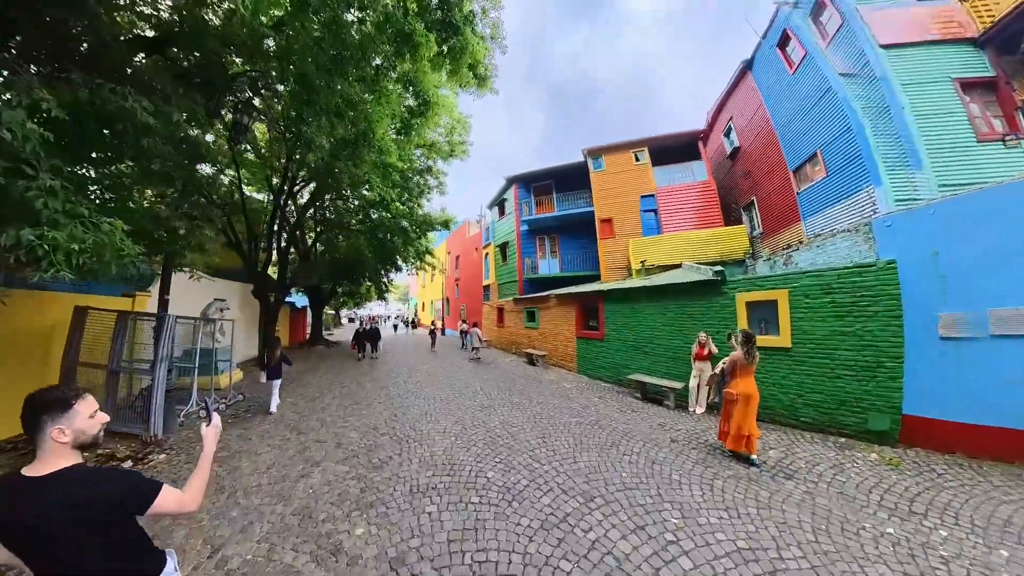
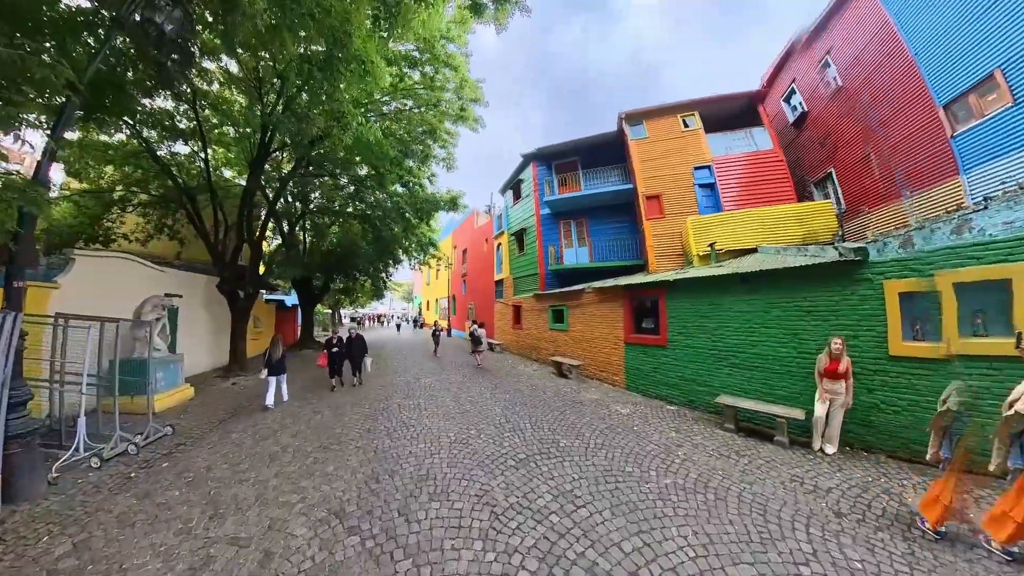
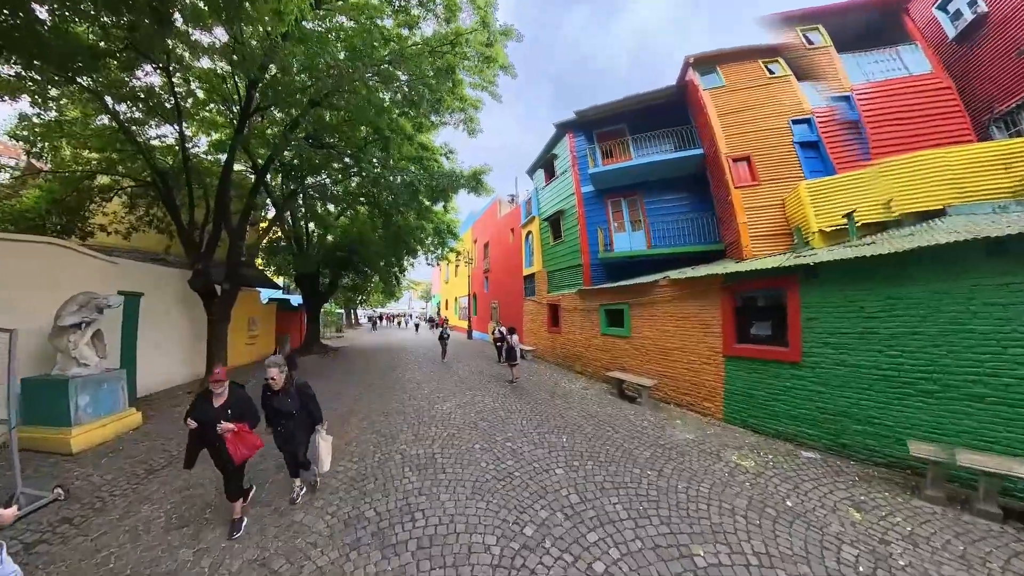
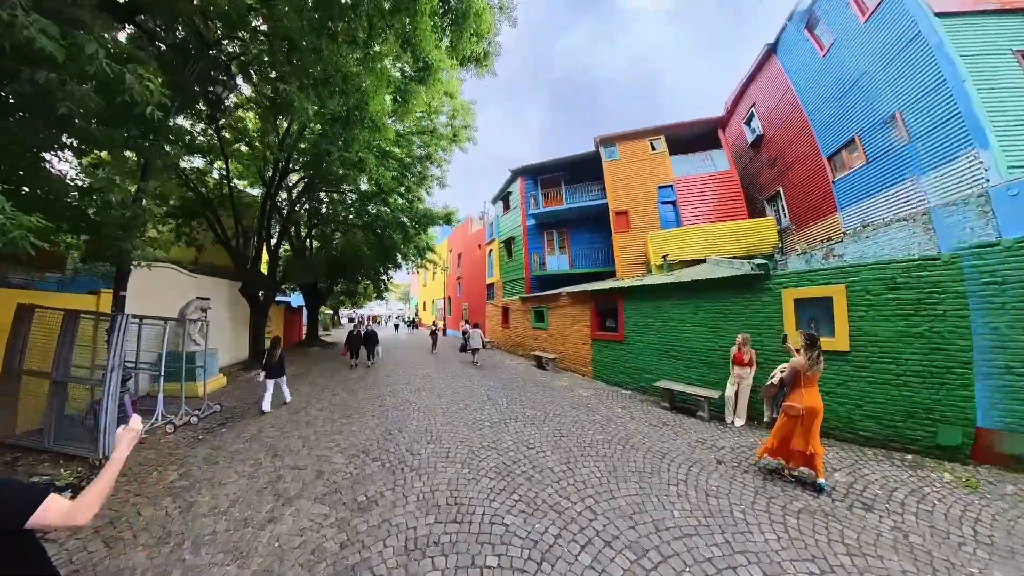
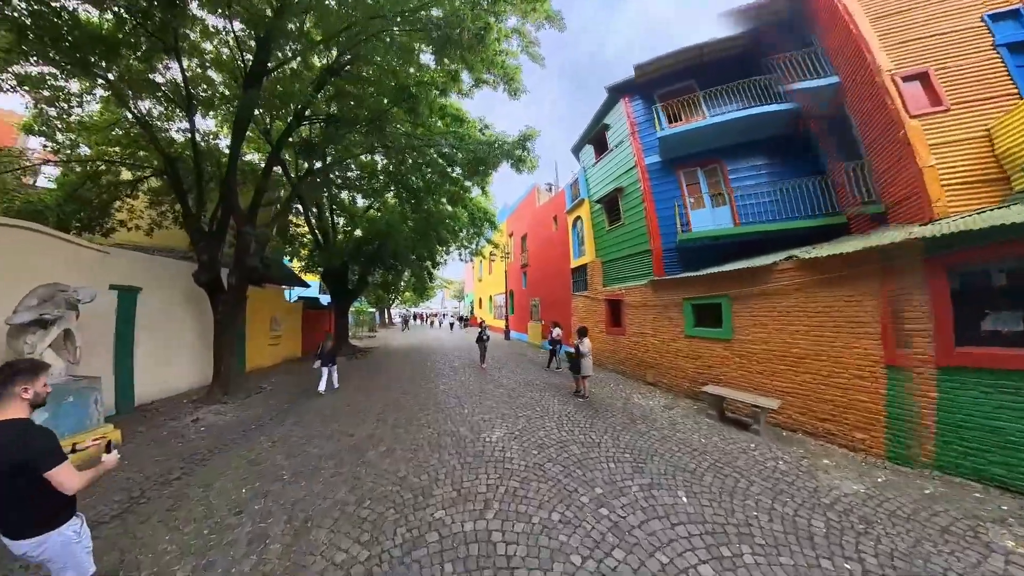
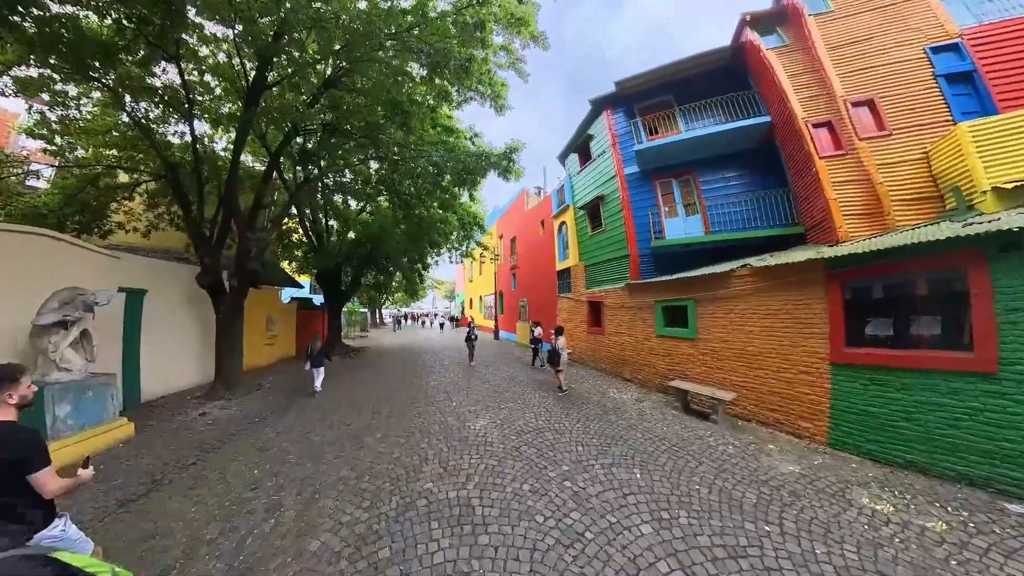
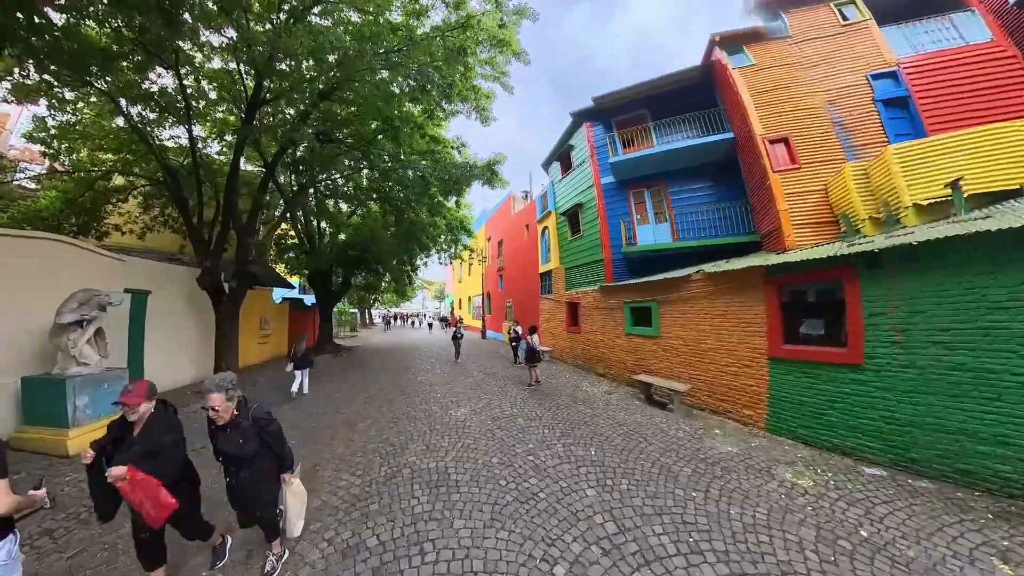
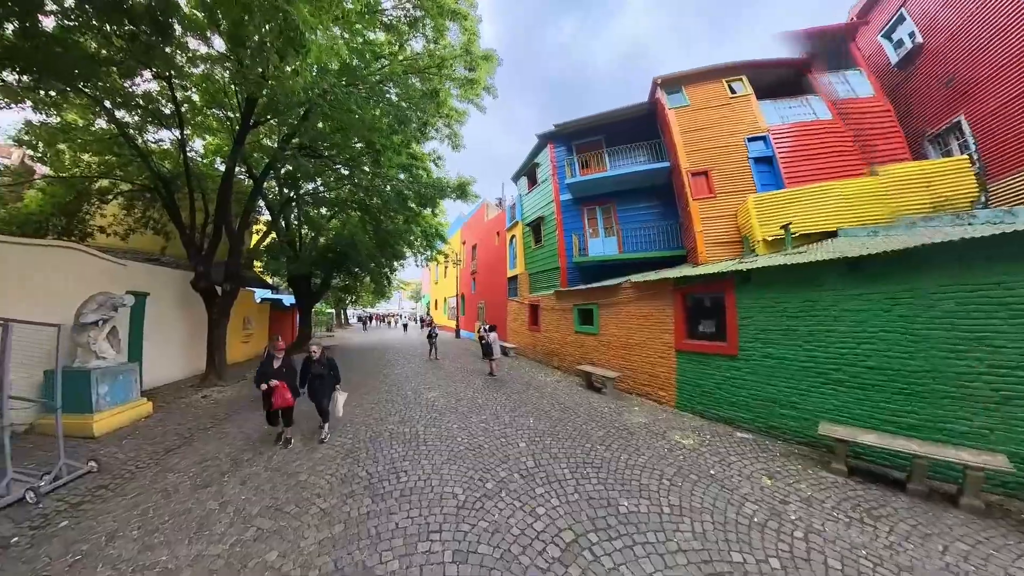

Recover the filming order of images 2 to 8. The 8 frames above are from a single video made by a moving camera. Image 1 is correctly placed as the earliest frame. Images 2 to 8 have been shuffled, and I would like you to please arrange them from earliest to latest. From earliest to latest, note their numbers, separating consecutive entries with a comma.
4, 2, 8, 3, 7, 6, 5
